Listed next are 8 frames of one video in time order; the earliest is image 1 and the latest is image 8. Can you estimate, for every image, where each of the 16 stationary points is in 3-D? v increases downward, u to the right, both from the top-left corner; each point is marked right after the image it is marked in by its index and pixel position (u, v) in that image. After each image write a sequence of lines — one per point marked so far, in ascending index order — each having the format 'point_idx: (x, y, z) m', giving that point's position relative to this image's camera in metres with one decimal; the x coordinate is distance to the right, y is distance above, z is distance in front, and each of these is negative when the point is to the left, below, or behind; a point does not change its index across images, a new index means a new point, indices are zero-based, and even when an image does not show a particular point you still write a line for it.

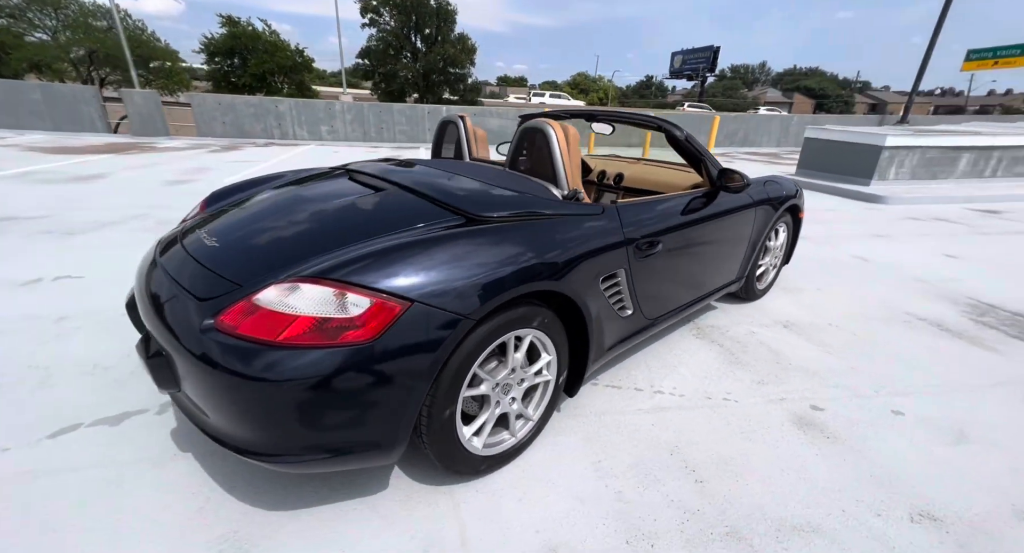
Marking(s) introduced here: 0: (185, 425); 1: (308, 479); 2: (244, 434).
0: (-1.3, -0.6, +1.9) m
1: (-0.7, -0.7, +1.6) m
2: (-0.9, -0.4, +1.4) m
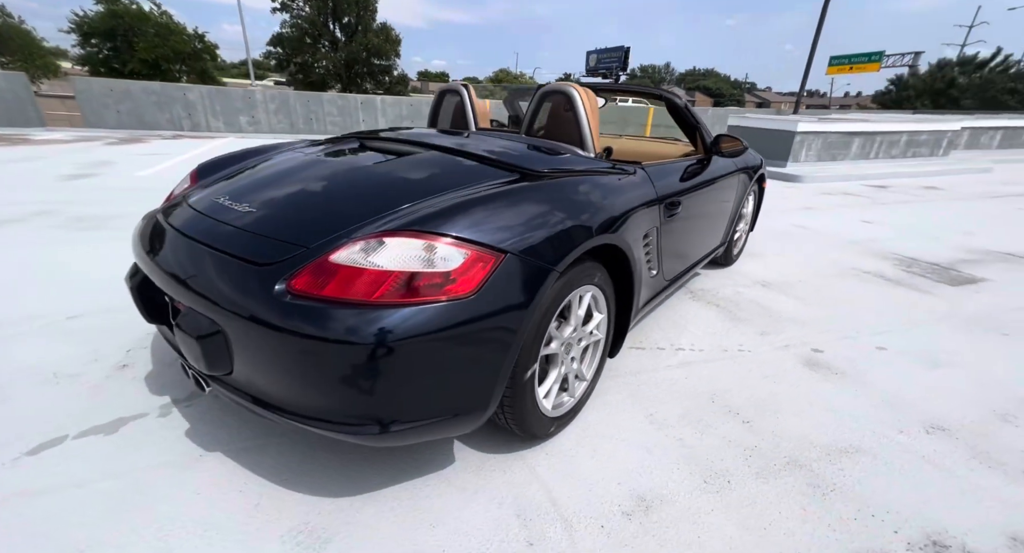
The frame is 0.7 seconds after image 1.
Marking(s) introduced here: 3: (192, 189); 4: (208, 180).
0: (-1.1, -0.5, +1.7) m
1: (-0.5, -0.6, +1.5) m
2: (-0.6, -0.3, +1.2) m
3: (-1.2, +0.4, +1.8) m
4: (-1.2, +0.4, +1.8) m
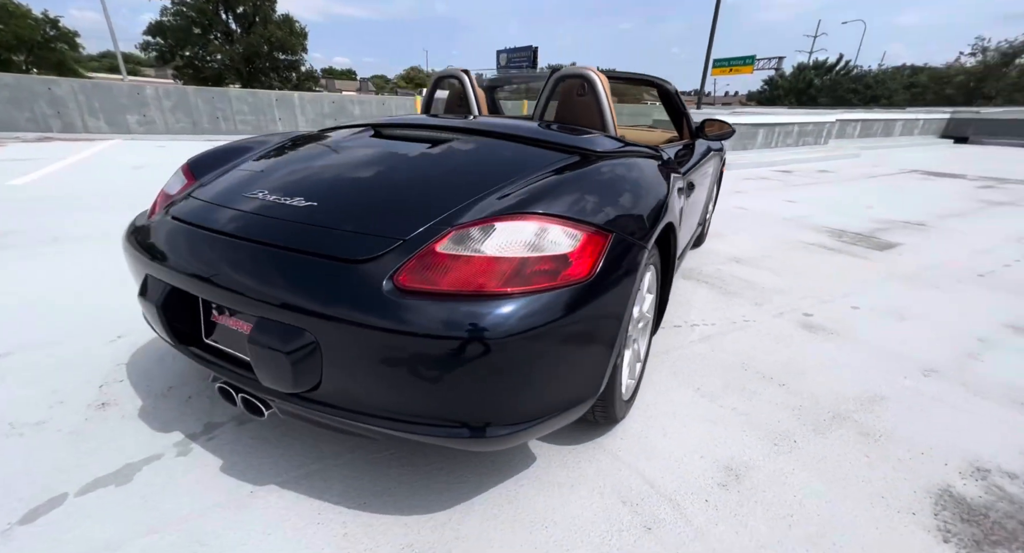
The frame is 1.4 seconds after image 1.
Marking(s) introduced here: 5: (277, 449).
0: (-0.8, -0.6, +1.4) m
1: (-0.2, -0.6, +1.4) m
2: (-0.3, -0.3, +1.1) m
3: (-1.1, +0.3, +1.5) m
4: (-1.0, +0.4, +1.6) m
5: (-0.7, -0.6, +1.5) m
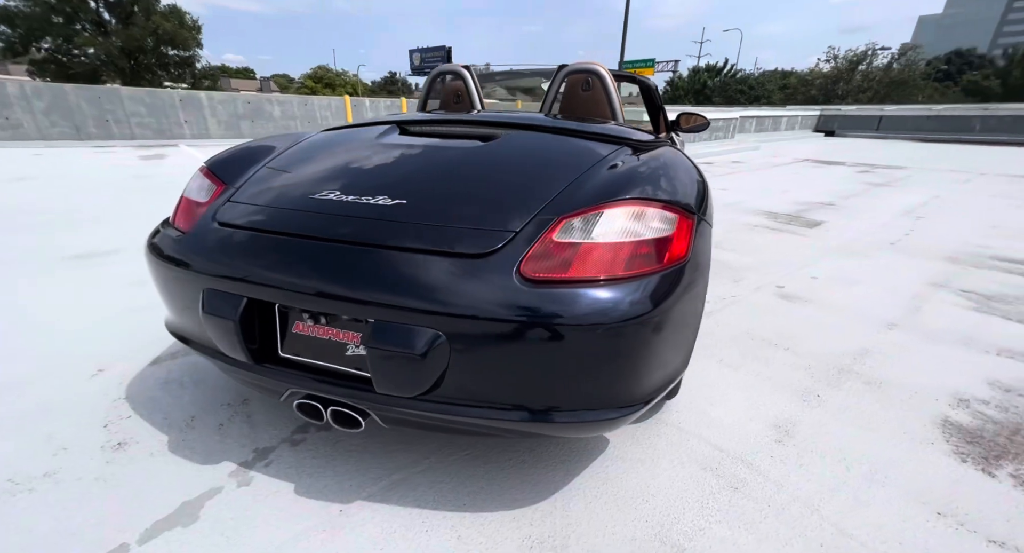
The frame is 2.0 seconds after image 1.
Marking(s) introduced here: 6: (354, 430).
0: (-0.6, -0.6, +1.3) m
1: (+0.1, -0.6, +1.4) m
2: (0.0, -0.3, +1.1) m
3: (-0.9, +0.3, +1.4) m
4: (-0.8, +0.3, +1.4) m
5: (-0.5, -0.6, +1.4) m
6: (-0.4, -0.4, +1.2) m
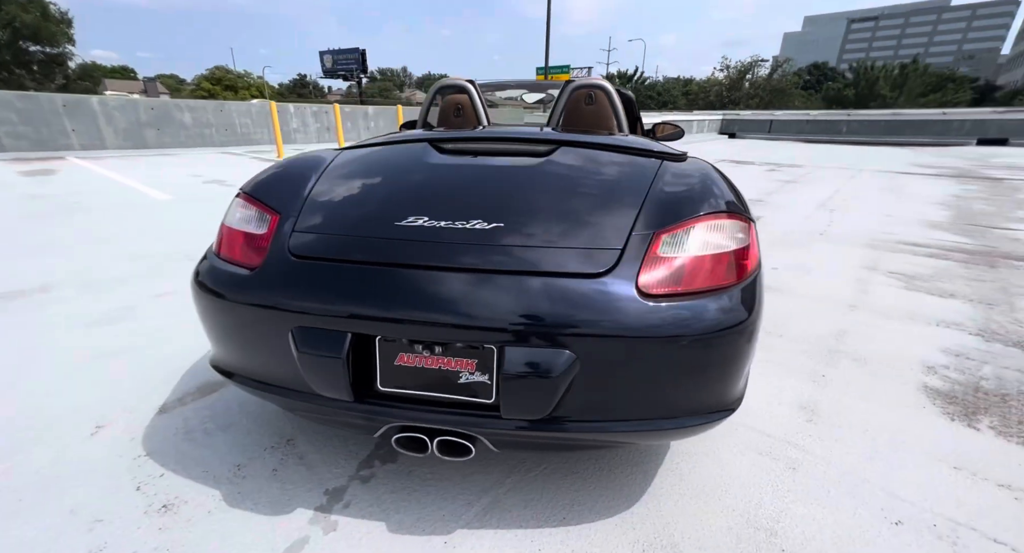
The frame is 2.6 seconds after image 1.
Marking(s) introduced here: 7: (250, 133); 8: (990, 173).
0: (-0.3, -0.7, +1.3) m
1: (+0.3, -0.6, +1.4) m
2: (+0.3, -0.3, +1.1) m
3: (-0.7, +0.2, +1.3) m
4: (-0.6, +0.2, +1.3) m
5: (-0.2, -0.6, +1.3) m
6: (-0.1, -0.5, +1.2) m
7: (-5.8, +3.1, +10.0) m
8: (+8.0, +1.7, +7.5) m
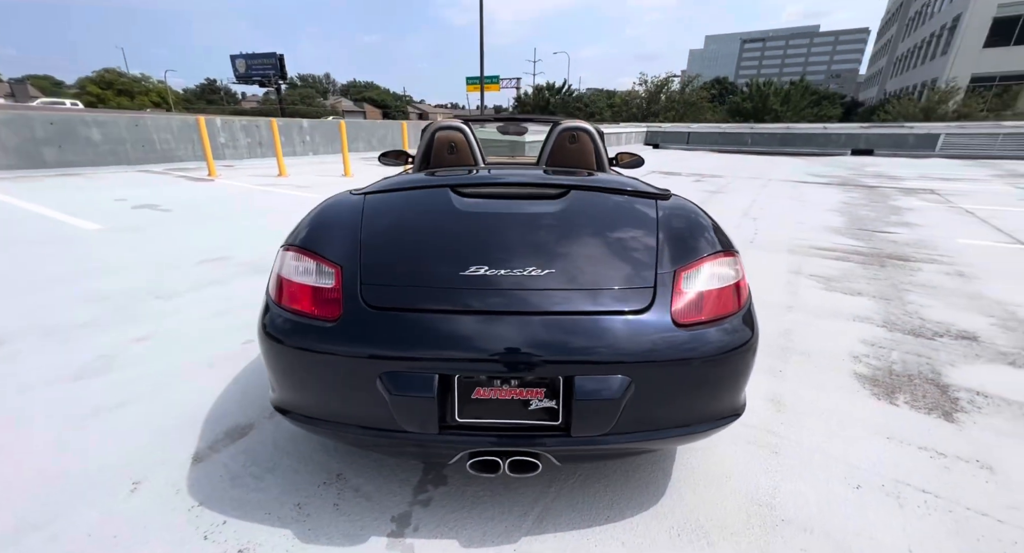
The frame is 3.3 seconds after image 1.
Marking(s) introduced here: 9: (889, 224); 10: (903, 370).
0: (-0.1, -0.8, +1.4) m
1: (+0.5, -0.7, +1.7) m
2: (+0.5, -0.4, +1.3) m
3: (-0.5, 0.0, +1.4) m
4: (-0.5, +0.1, +1.4) m
5: (-0.1, -0.8, +1.5) m
6: (0.0, -0.6, +1.3) m
7: (-7.0, +2.6, +9.2) m
8: (+7.0, +1.9, +8.9) m
9: (+4.6, +0.6, +5.5) m
10: (+2.0, -0.5, +2.4) m
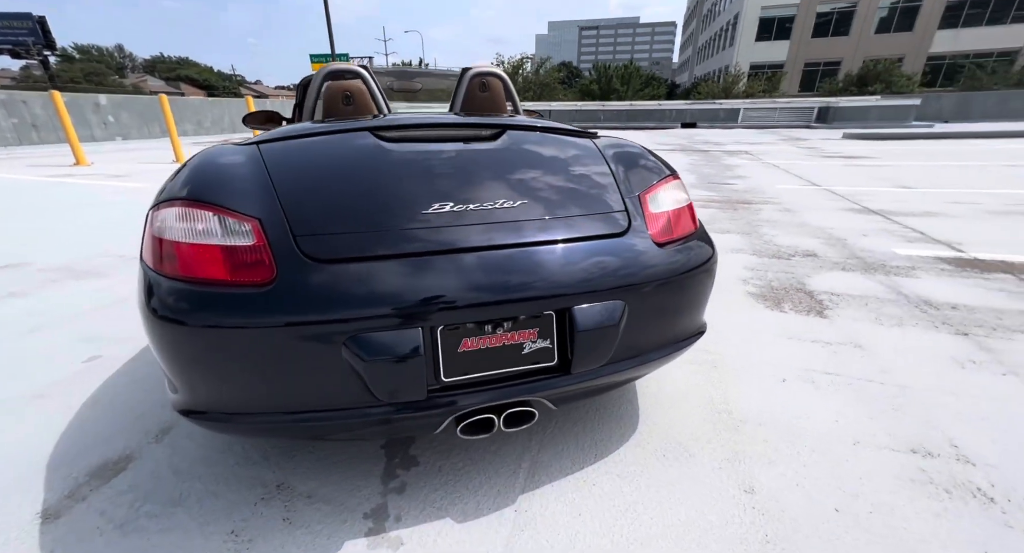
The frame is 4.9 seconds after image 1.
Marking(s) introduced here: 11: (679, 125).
0: (-0.1, -0.6, +1.2) m
1: (+0.3, -0.5, +1.6) m
2: (+0.4, -0.2, +1.3) m
3: (-0.6, +0.1, +1.1) m
4: (-0.6, +0.2, +1.1) m
5: (-0.1, -0.6, +1.3) m
6: (0.0, -0.4, +1.2) m
7: (-9.3, +2.0, +6.7) m
8: (+4.2, +2.9, +10.3) m
9: (+3.0, +1.4, +6.4) m
10: (+1.6, -0.1, +2.8) m
11: (+6.5, +6.0, +18.0) m
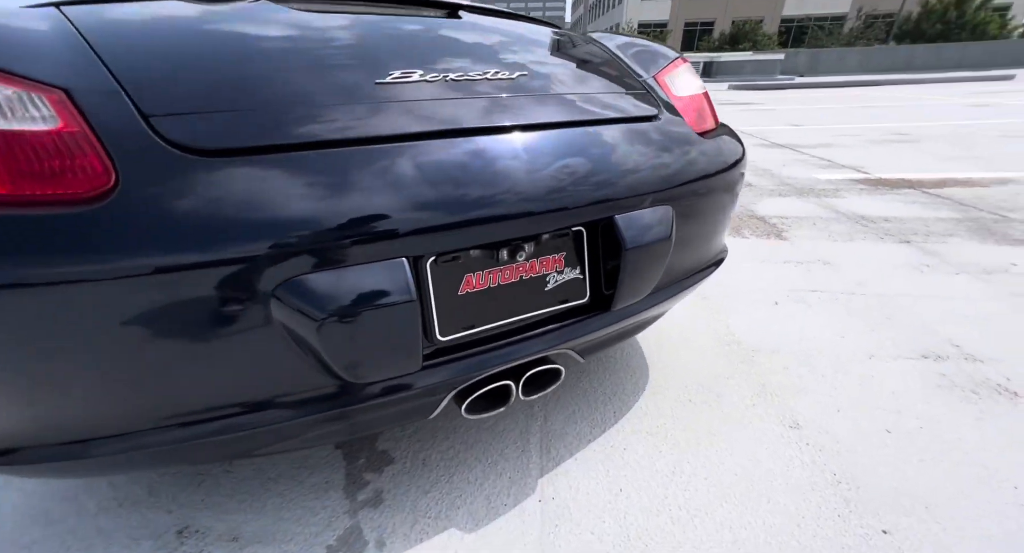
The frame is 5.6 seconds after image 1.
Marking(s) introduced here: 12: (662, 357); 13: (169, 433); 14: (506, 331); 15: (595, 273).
0: (-0.1, -0.5, +0.9) m
1: (+0.3, -0.2, +1.4) m
2: (+0.4, 0.0, +1.1) m
3: (-0.6, +0.2, +0.6) m
4: (-0.6, +0.3, +0.6) m
5: (-0.1, -0.4, +1.0) m
6: (+0.1, -0.2, +0.9) m
7: (-10.3, +1.5, +4.3) m
8: (+2.1, +4.0, +10.3) m
9: (+1.8, +2.2, +6.4) m
10: (+1.3, +0.4, +2.7) m
11: (+2.6, +7.8, +18.1) m
12: (+0.5, -0.3, +1.4) m
13: (-0.5, -0.2, +0.6) m
14: (0.0, -0.1, +0.8) m
15: (+0.2, 0.0, +0.8) m
